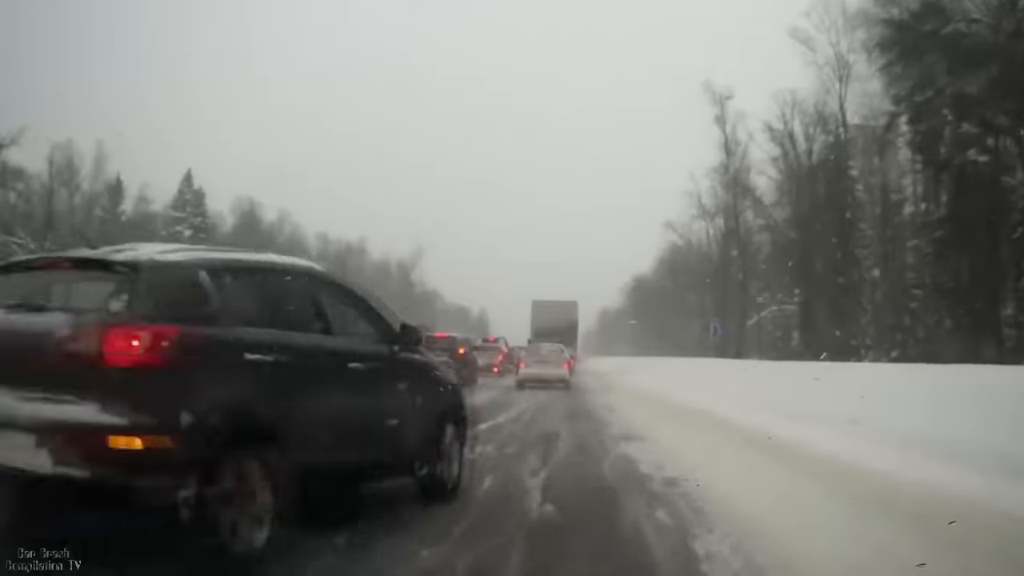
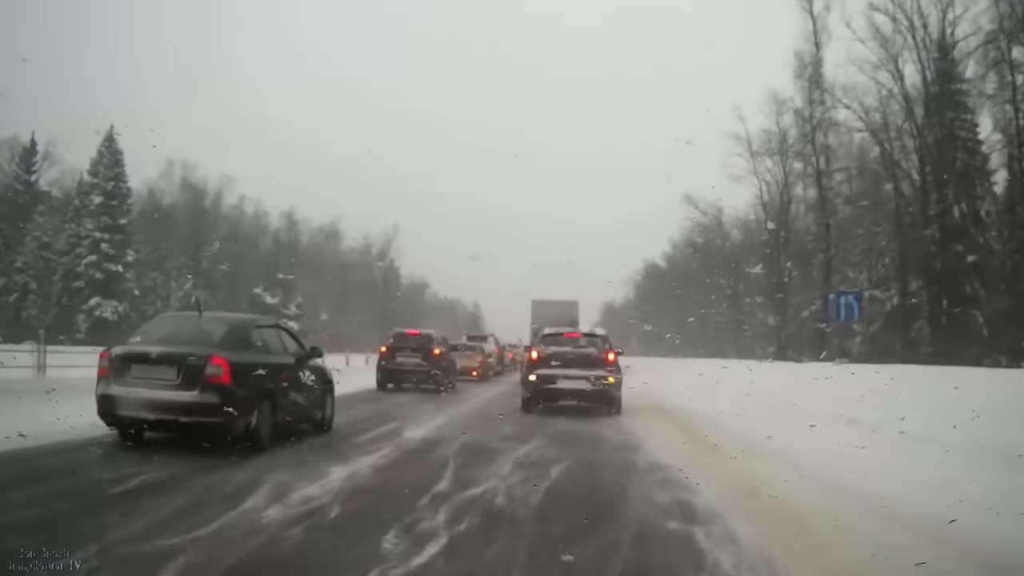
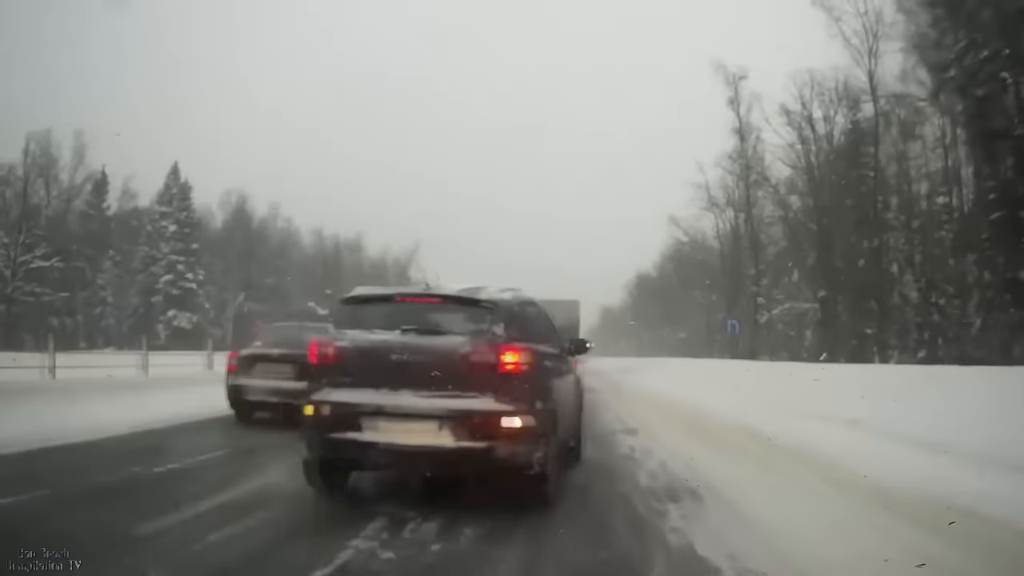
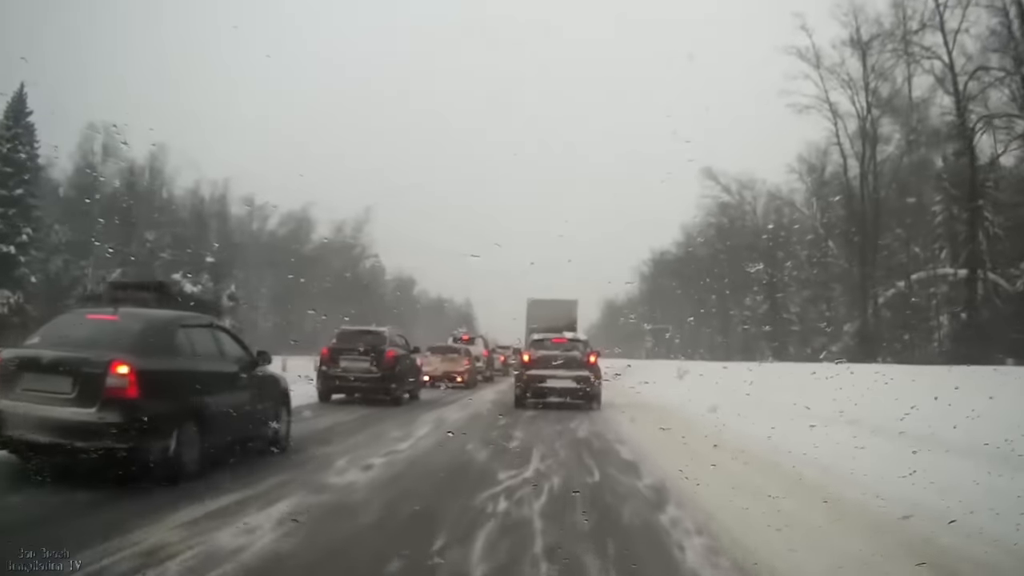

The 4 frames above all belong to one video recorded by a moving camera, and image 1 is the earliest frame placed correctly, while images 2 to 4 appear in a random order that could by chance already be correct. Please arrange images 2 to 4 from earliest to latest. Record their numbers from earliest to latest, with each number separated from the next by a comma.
3, 2, 4
